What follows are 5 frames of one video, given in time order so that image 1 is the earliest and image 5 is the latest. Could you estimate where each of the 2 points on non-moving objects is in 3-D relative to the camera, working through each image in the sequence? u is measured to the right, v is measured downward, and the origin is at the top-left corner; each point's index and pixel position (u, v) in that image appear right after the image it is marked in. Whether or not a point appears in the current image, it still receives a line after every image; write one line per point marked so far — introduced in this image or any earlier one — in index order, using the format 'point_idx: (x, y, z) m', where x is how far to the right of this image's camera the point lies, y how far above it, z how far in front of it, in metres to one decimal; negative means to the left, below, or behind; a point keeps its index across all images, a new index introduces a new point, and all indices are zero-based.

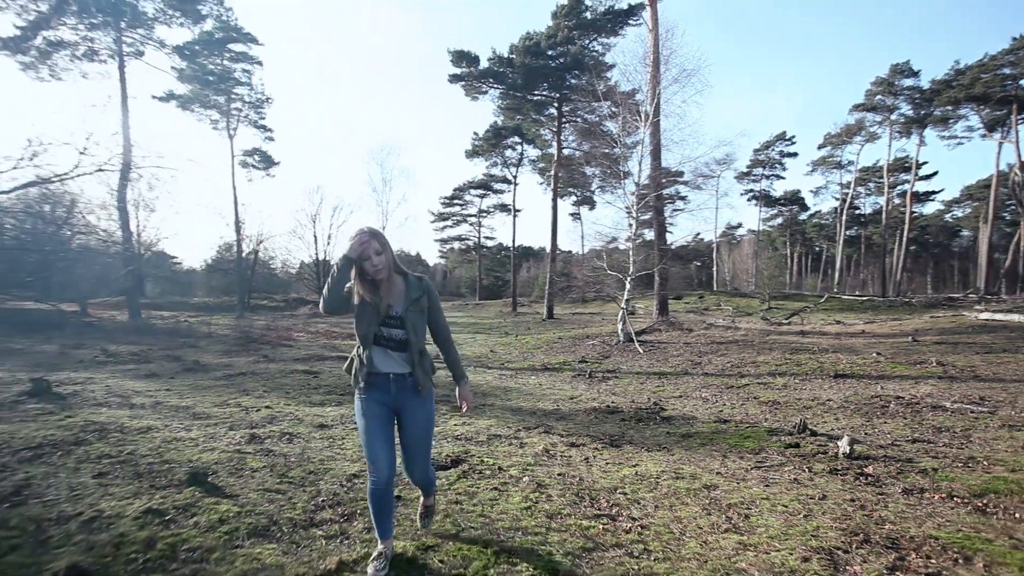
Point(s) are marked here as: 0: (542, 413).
0: (+0.4, -1.8, +7.7) m
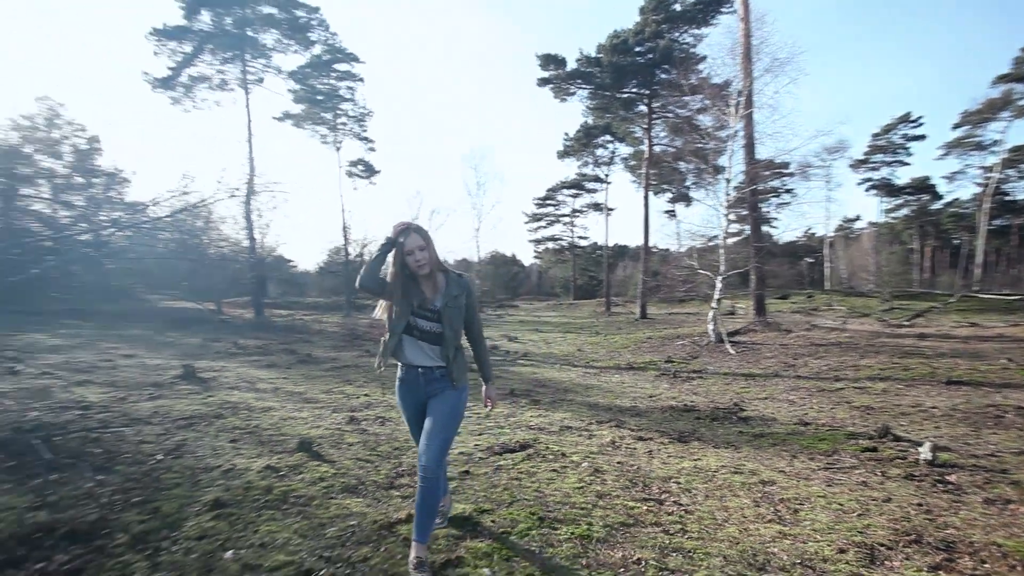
0: (+1.6, -1.8, +7.9) m
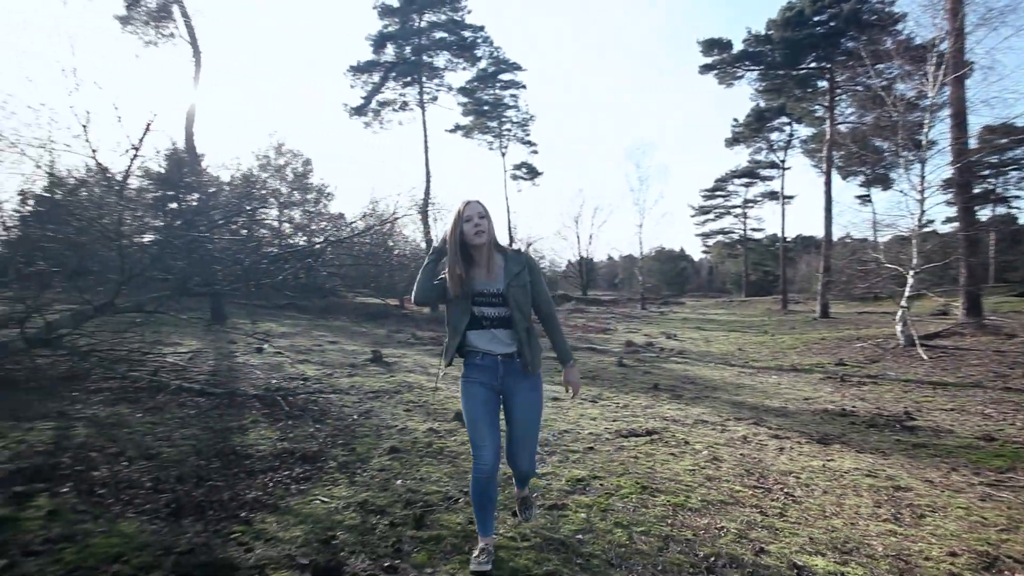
0: (+3.6, -1.7, +7.7) m
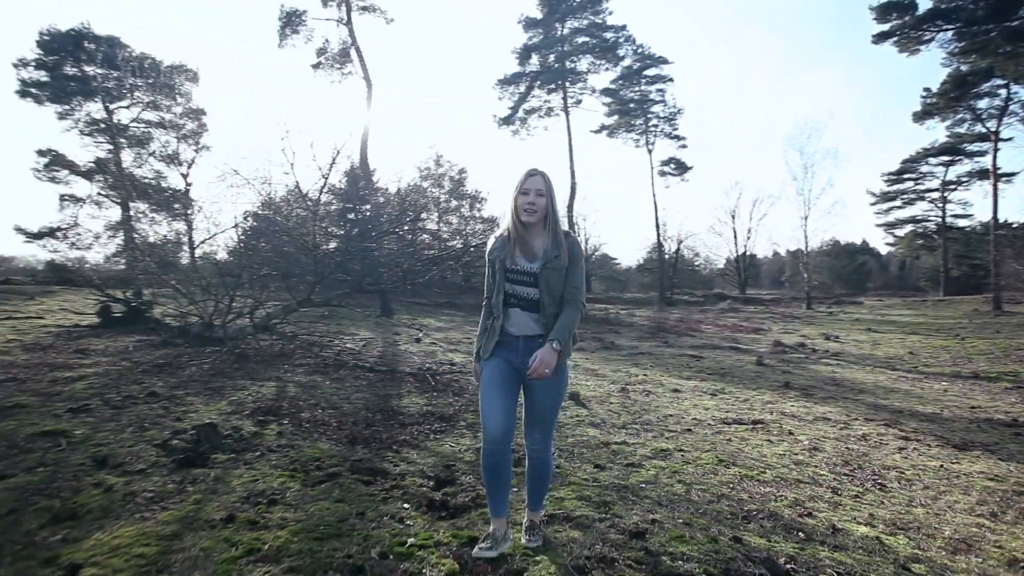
0: (+5.4, -1.7, +7.2) m
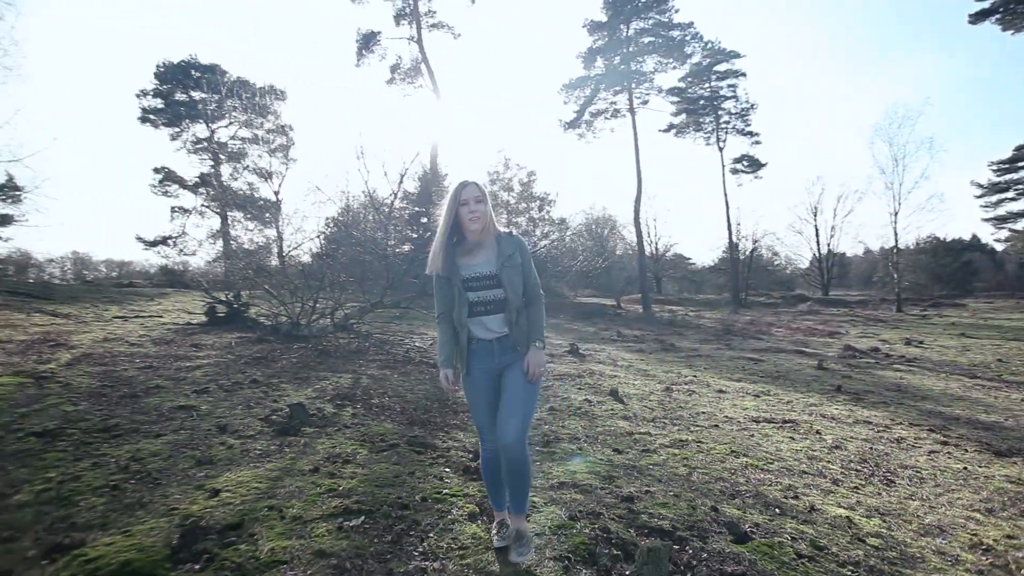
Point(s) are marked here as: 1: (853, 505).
0: (+6.0, -1.7, +7.1) m
1: (+2.1, -1.3, +3.3) m
